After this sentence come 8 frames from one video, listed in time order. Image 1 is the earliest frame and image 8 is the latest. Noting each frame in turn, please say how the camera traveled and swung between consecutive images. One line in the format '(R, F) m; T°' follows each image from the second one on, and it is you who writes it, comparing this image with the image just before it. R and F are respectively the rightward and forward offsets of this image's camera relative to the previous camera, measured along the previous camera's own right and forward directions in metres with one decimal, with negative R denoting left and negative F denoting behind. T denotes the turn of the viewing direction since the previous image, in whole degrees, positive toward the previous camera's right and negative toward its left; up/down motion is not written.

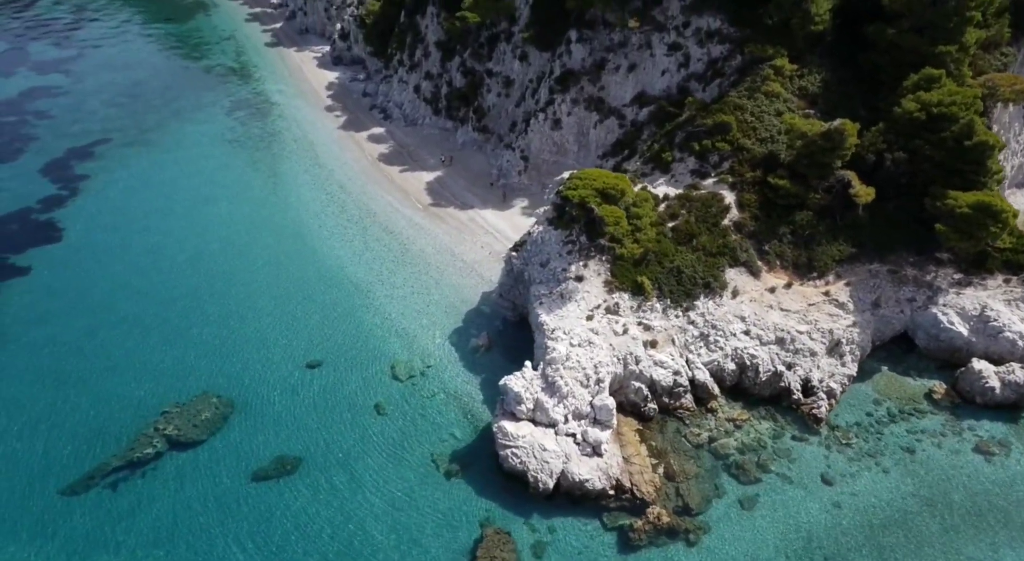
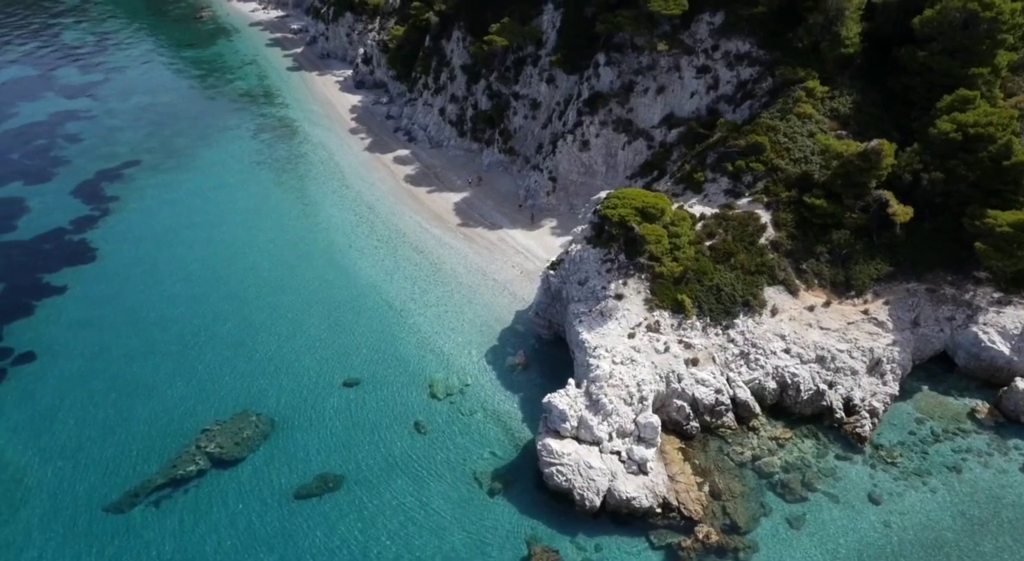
(-1.6, -0.2) m; 0°
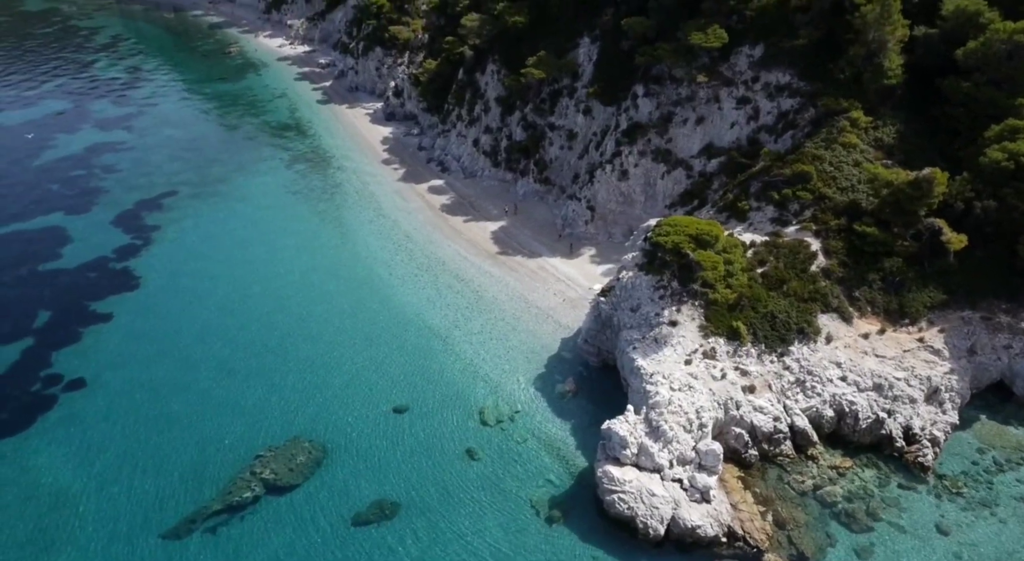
(-2.0, -0.1) m; -1°
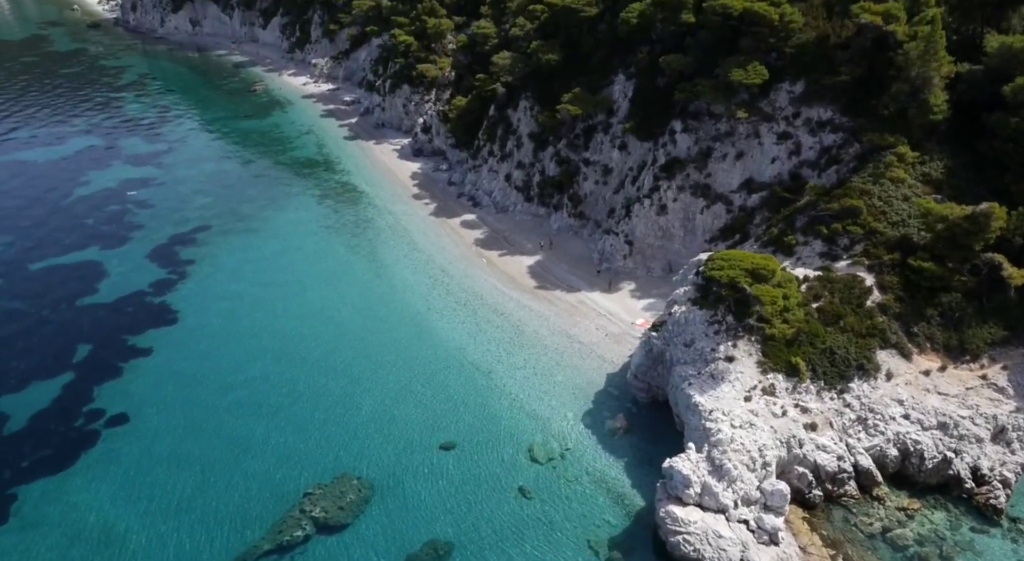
(-2.0, +0.2) m; 0°
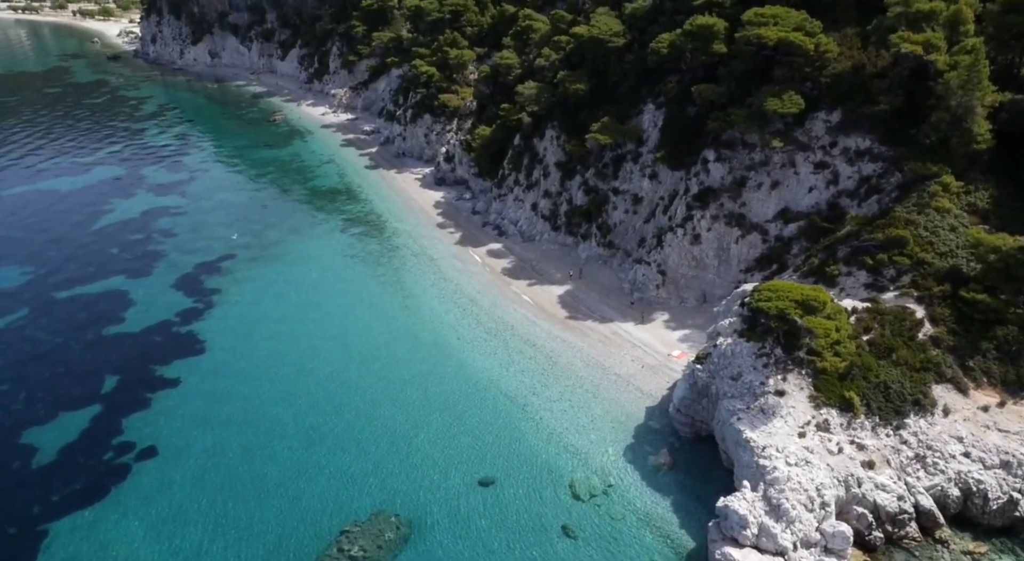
(-1.5, +0.5) m; -1°
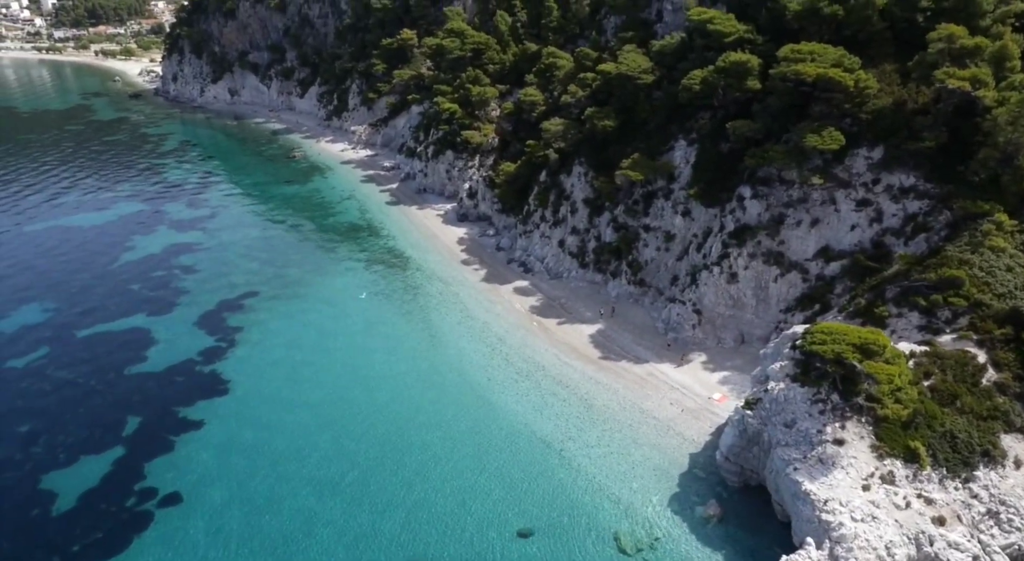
(-1.4, +0.9) m; -1°
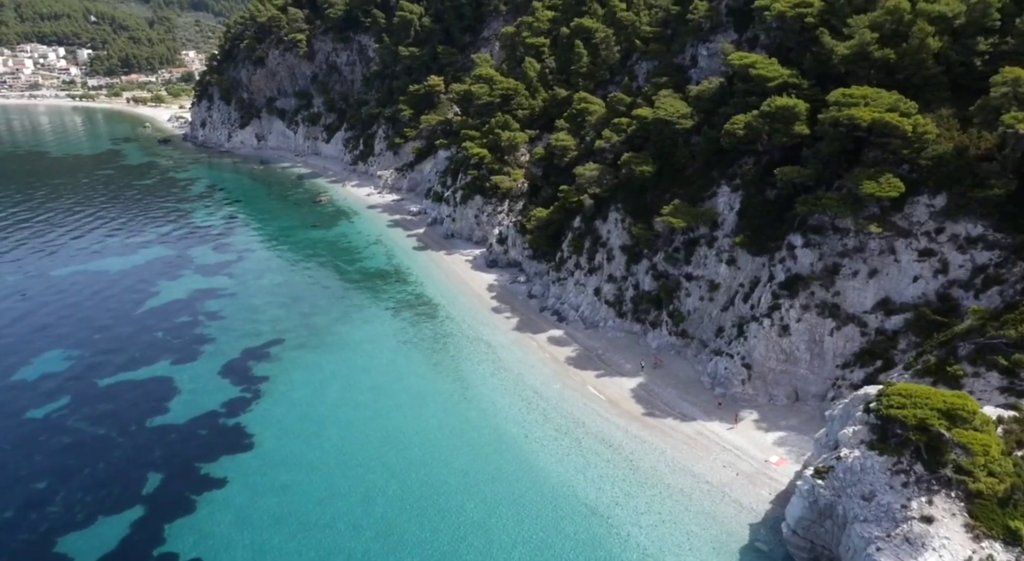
(-1.3, +1.6) m; -1°
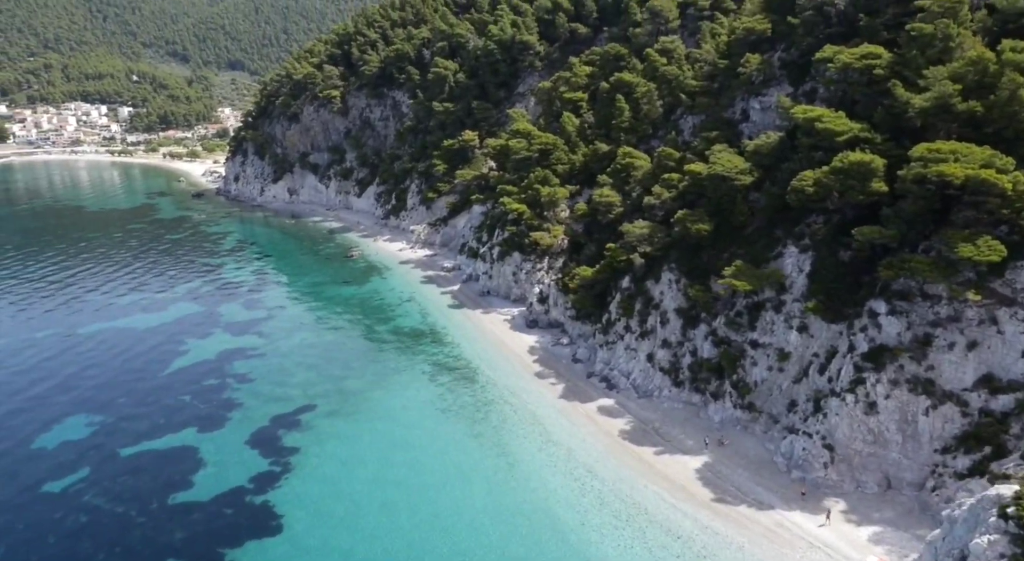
(-1.6, +2.6) m; -2°
